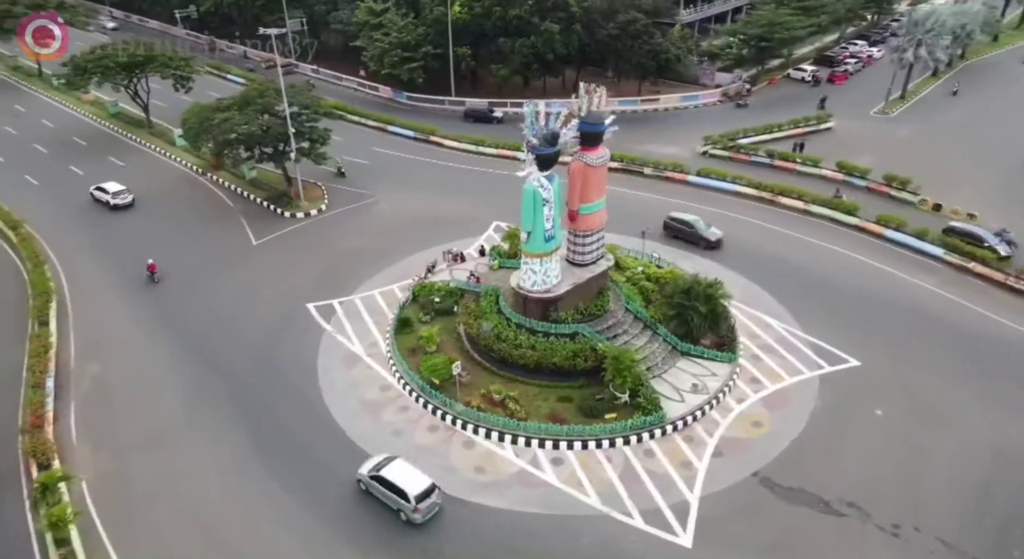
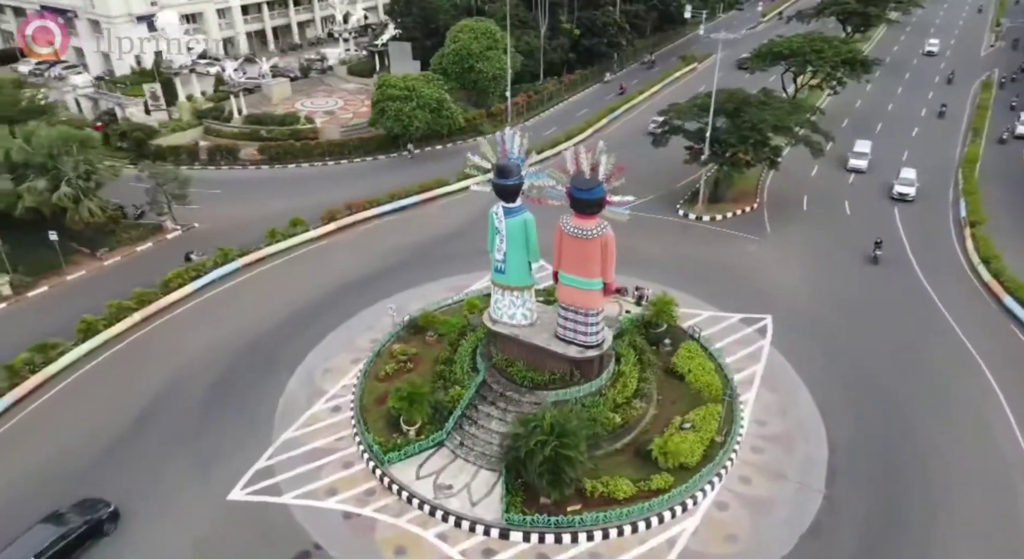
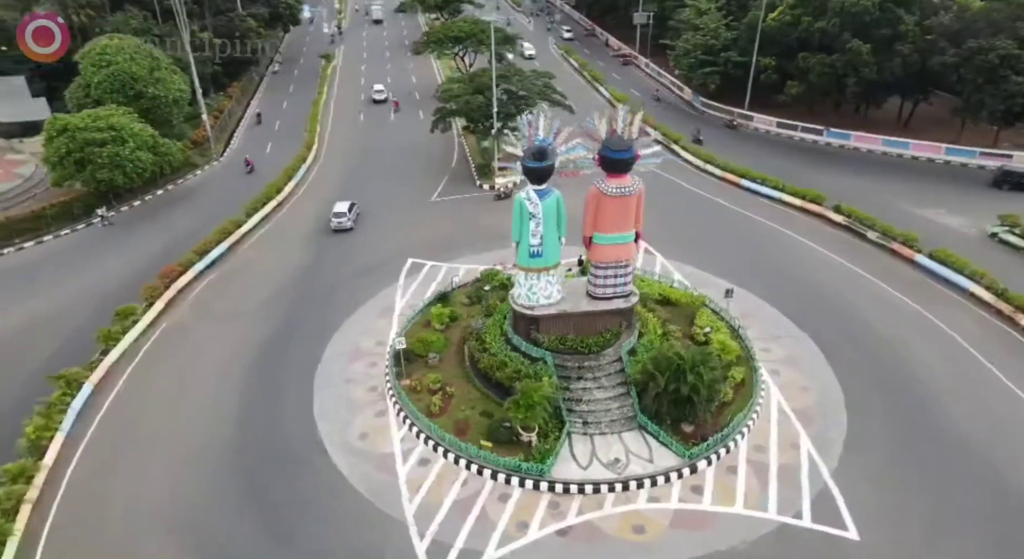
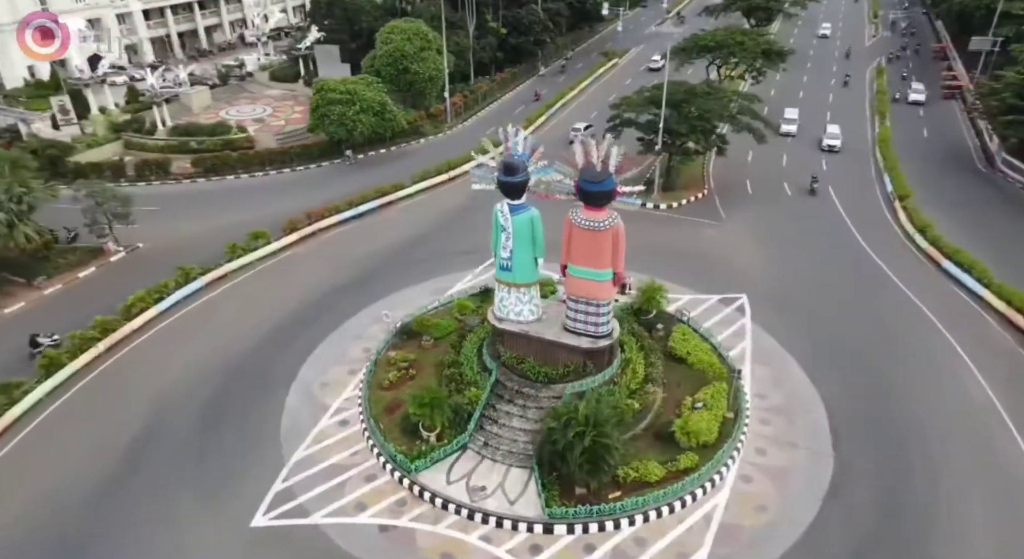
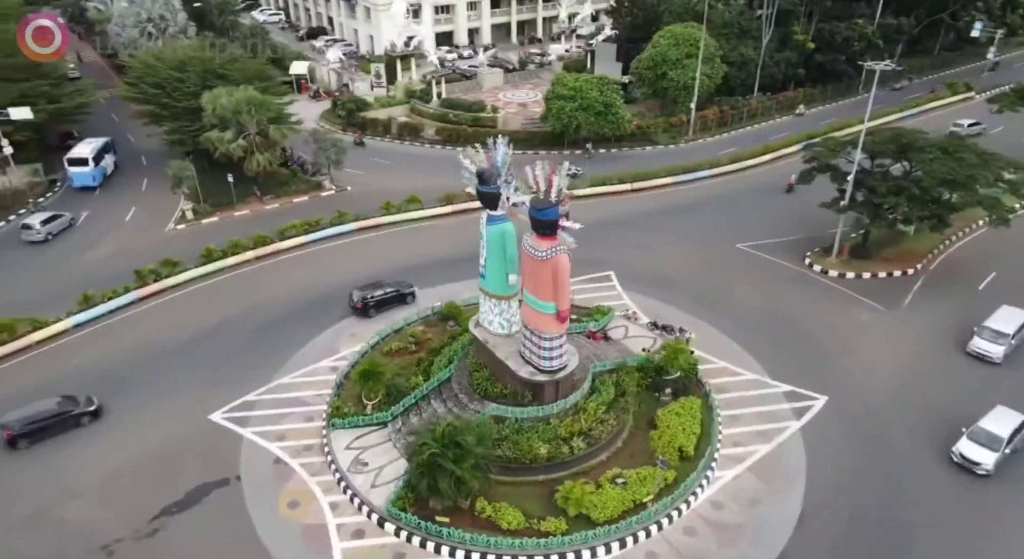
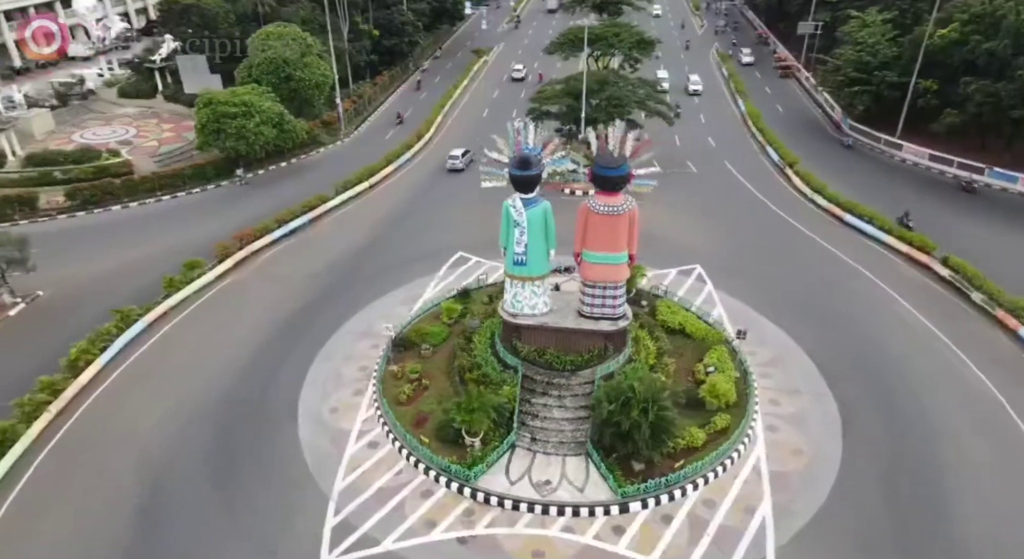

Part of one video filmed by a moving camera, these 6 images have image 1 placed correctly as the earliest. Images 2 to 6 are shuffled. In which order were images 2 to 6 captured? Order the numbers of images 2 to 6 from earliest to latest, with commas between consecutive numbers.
3, 6, 4, 2, 5
